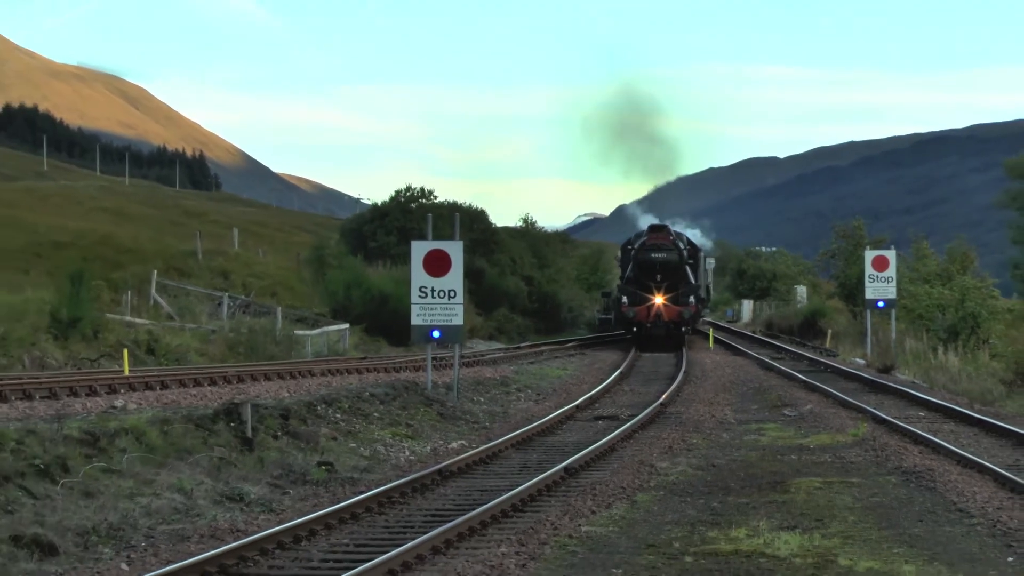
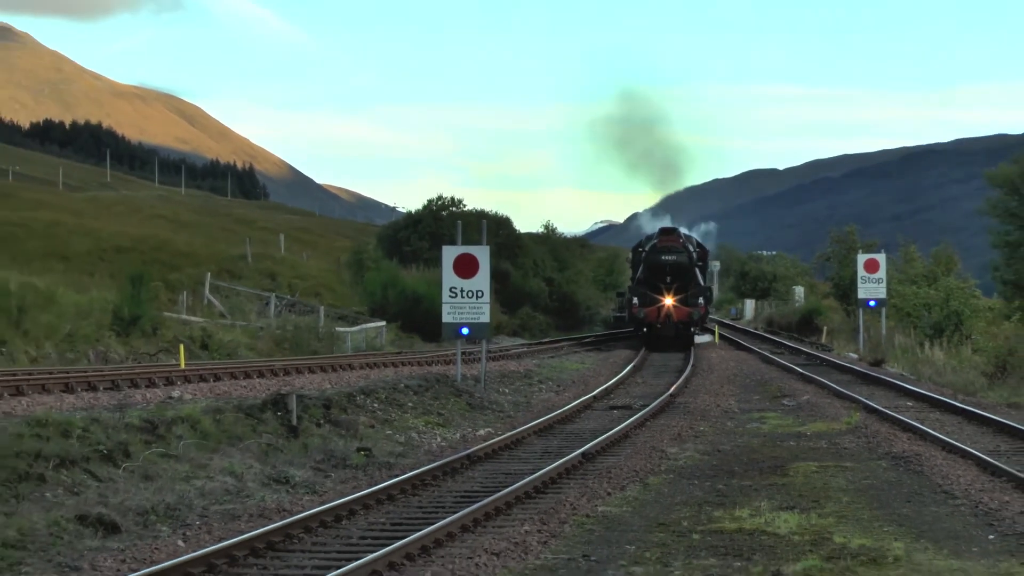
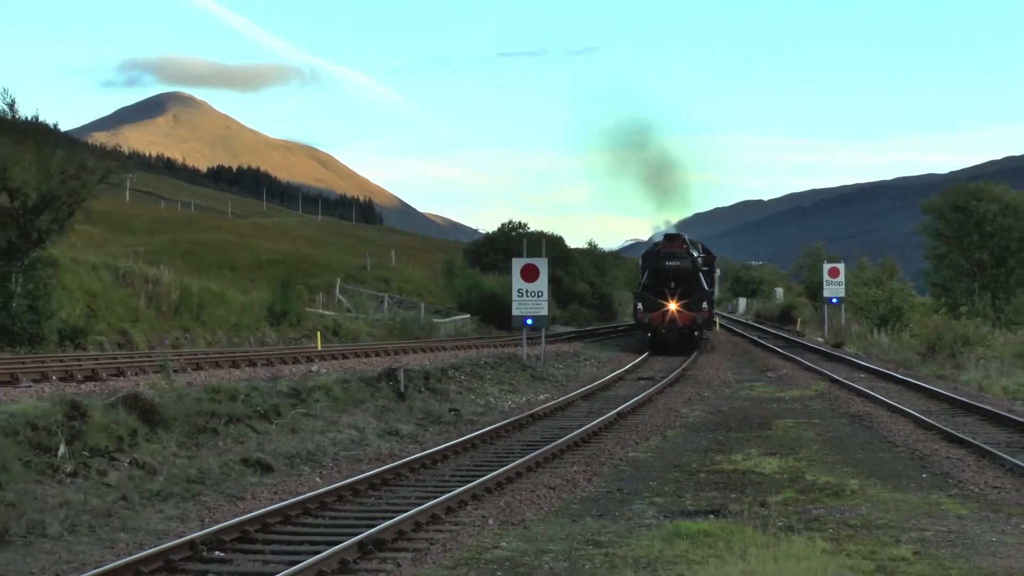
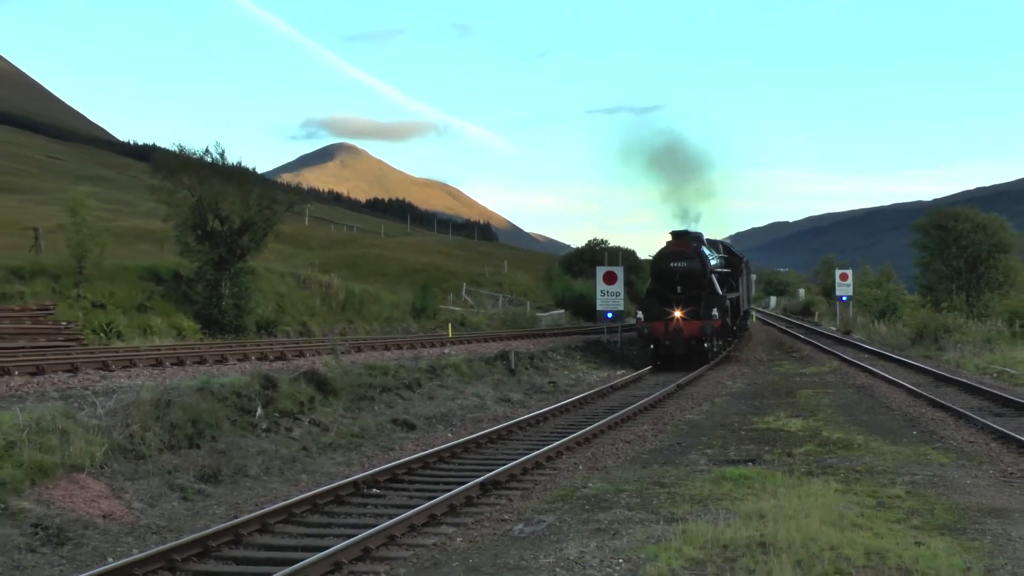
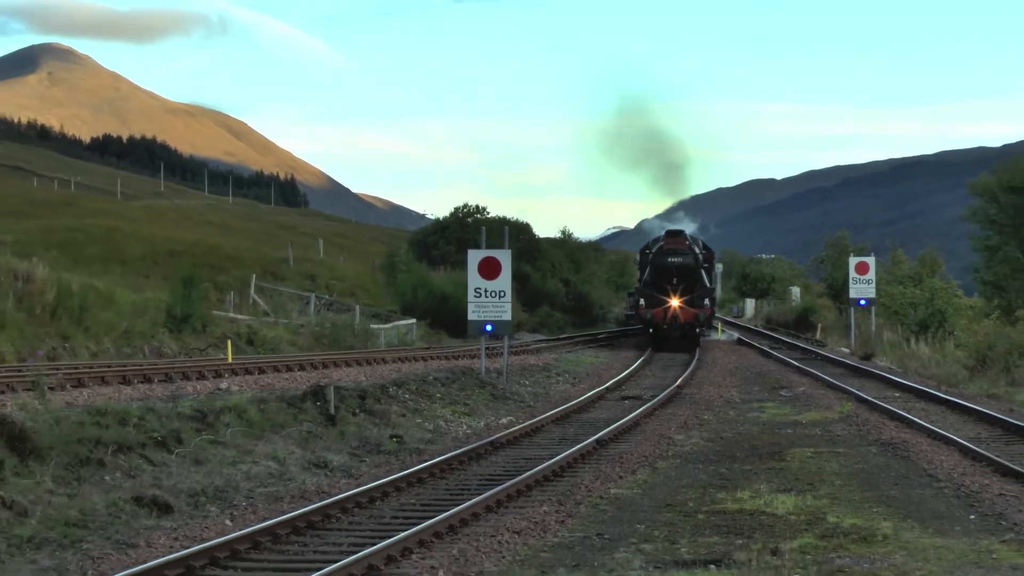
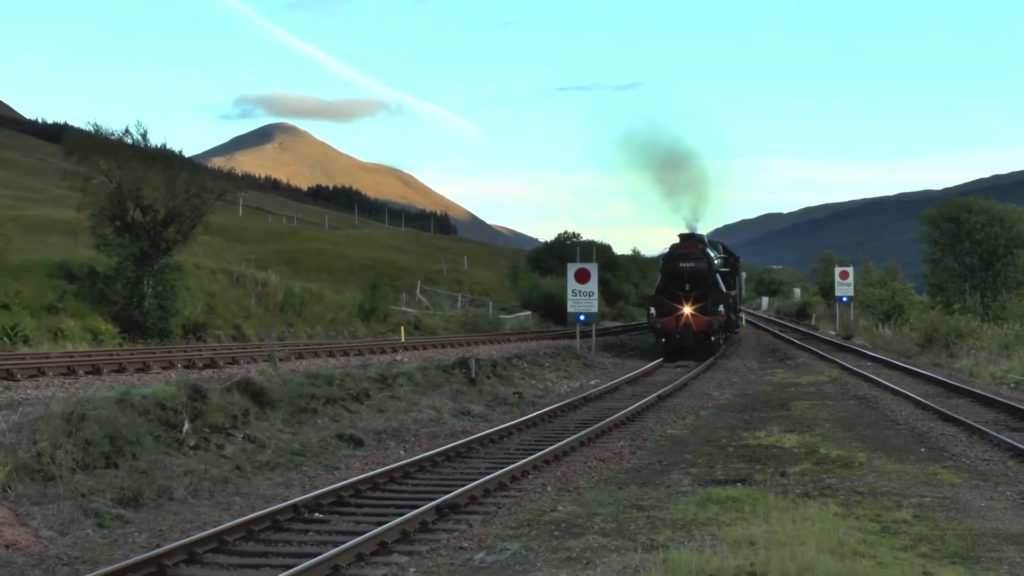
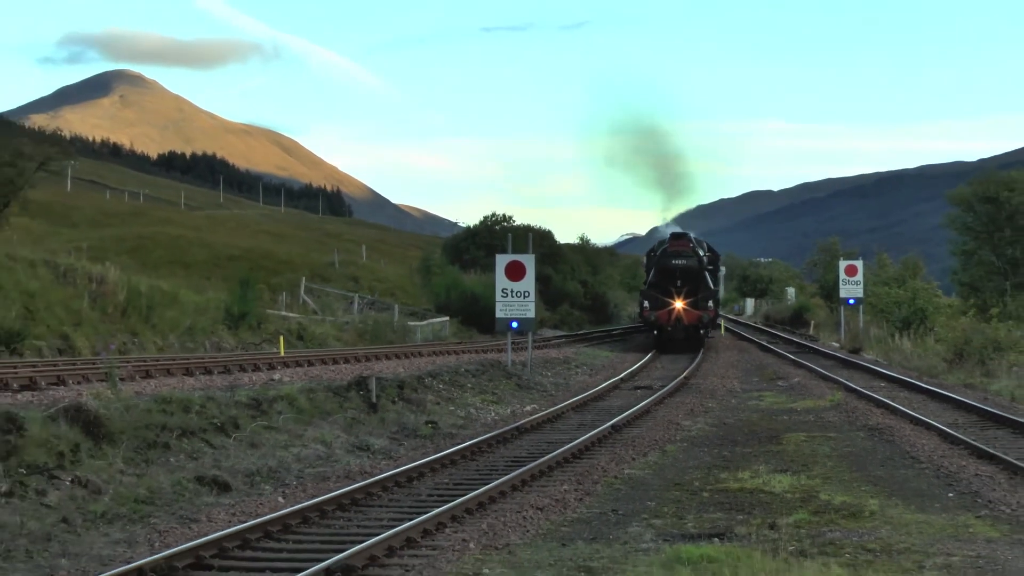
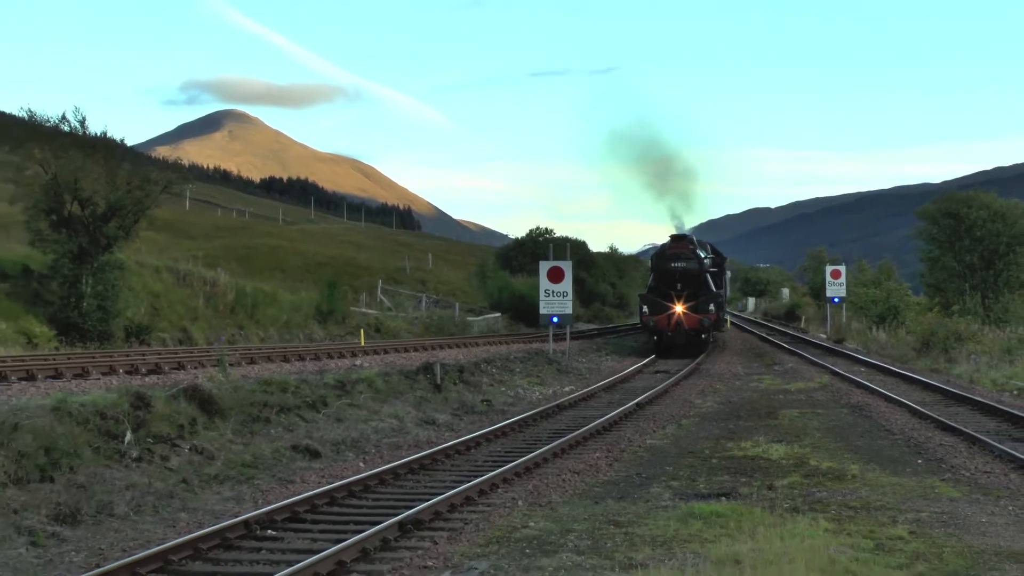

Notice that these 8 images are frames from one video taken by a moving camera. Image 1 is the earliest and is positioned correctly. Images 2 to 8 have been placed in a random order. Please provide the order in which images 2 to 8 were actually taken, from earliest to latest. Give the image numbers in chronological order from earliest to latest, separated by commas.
2, 5, 7, 3, 8, 6, 4
